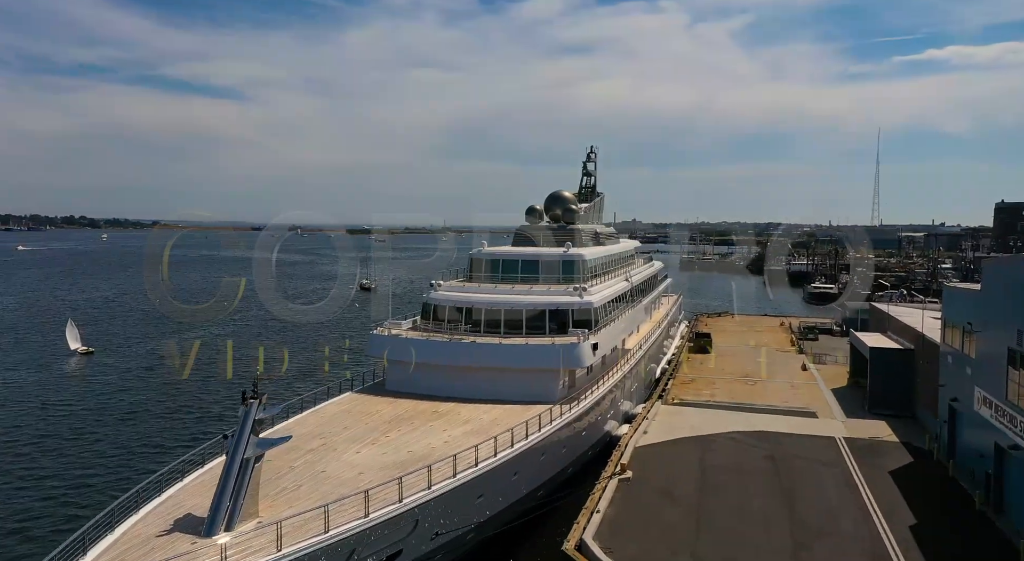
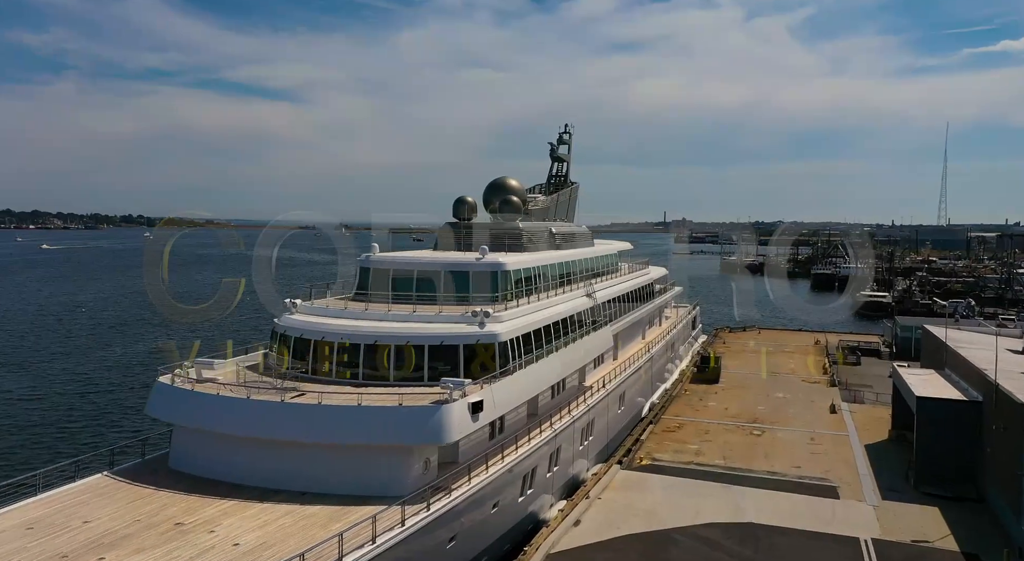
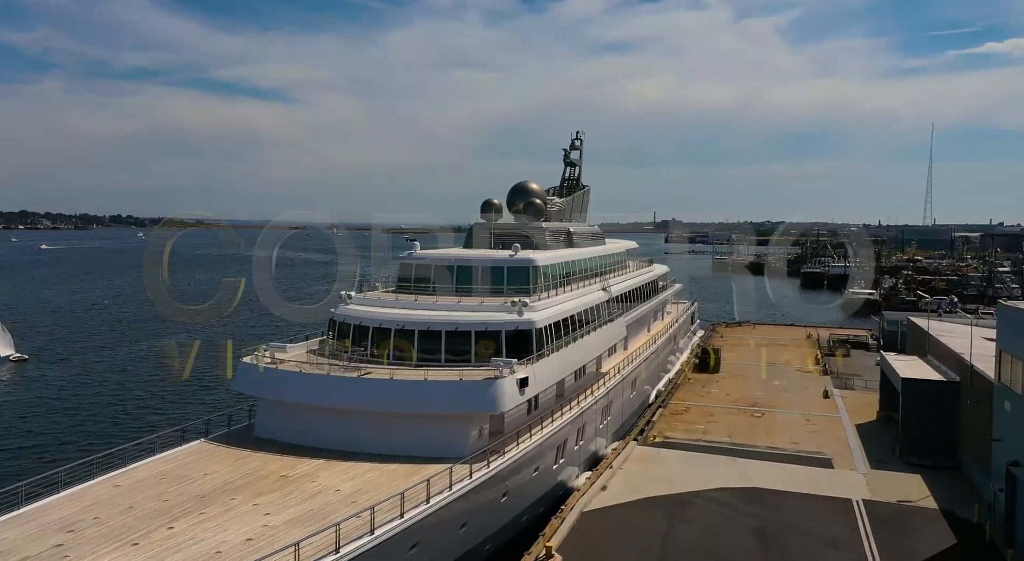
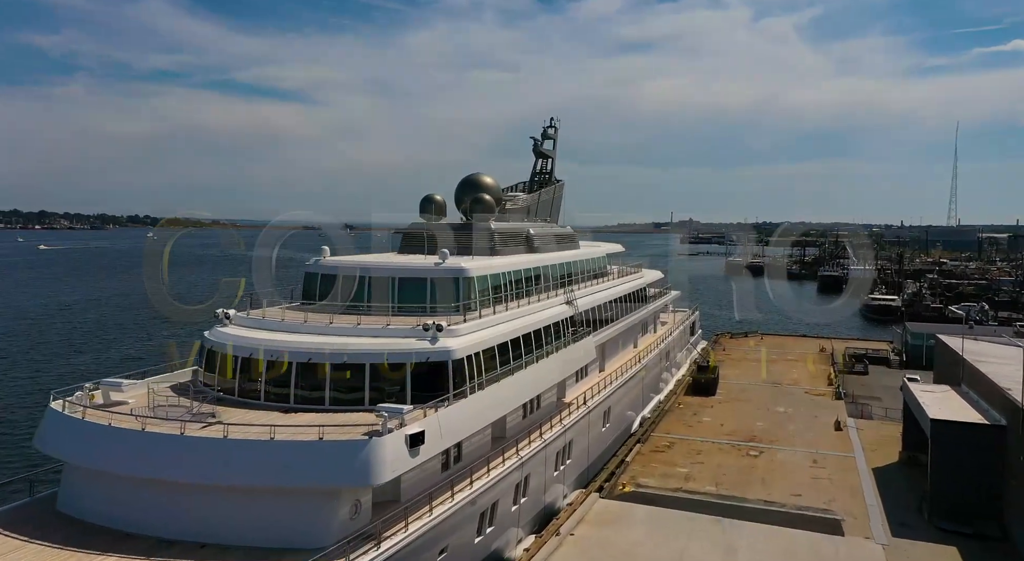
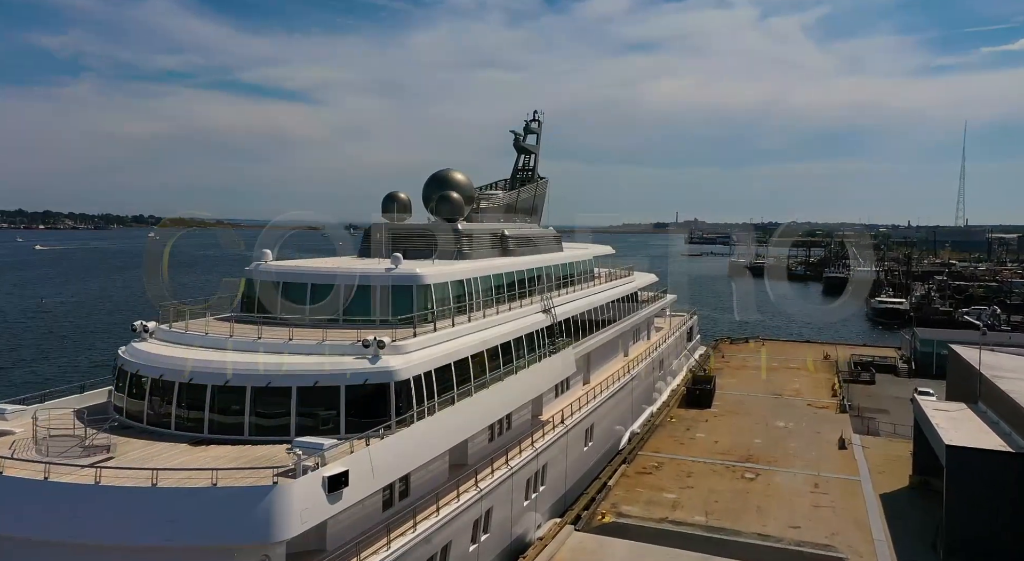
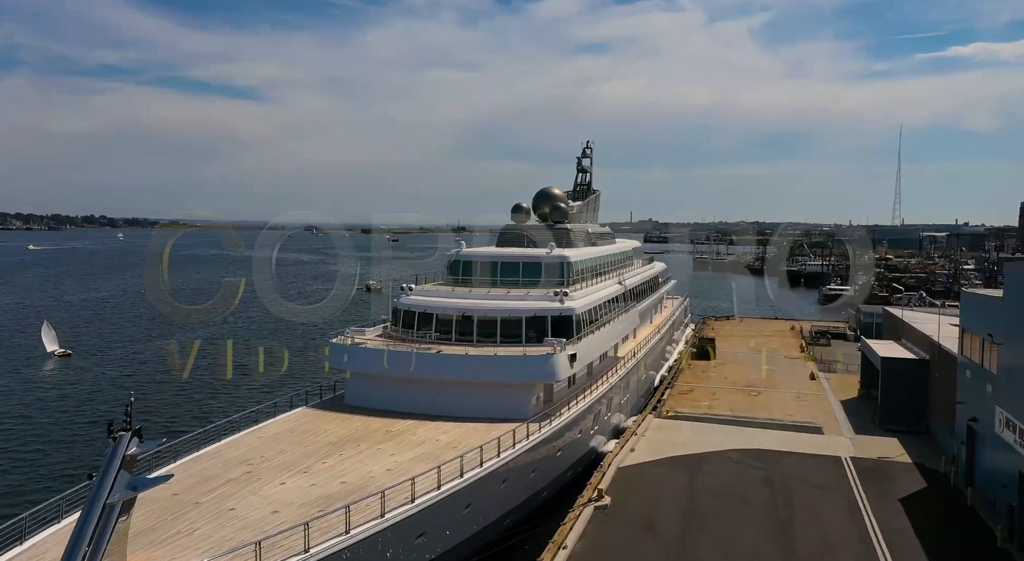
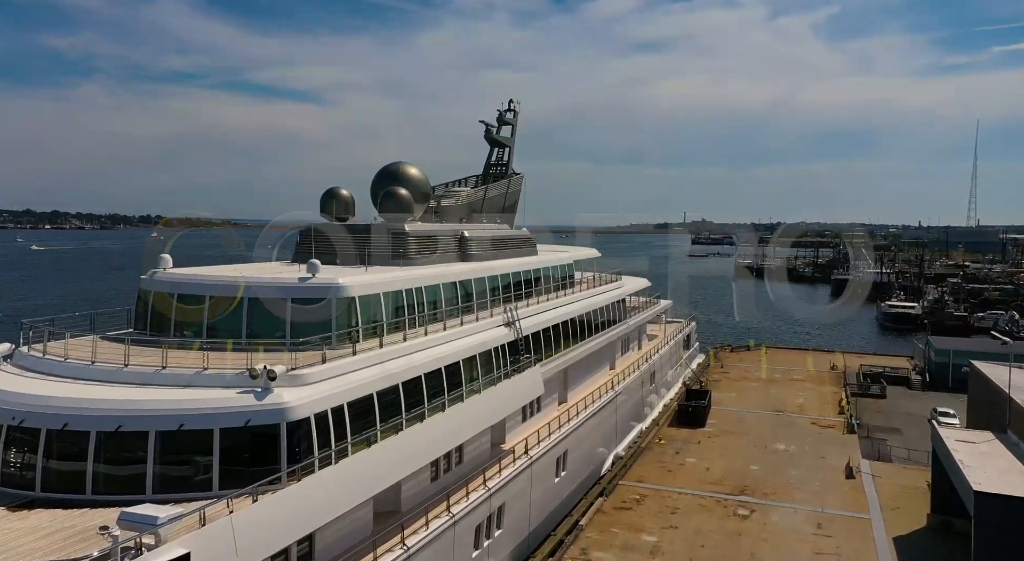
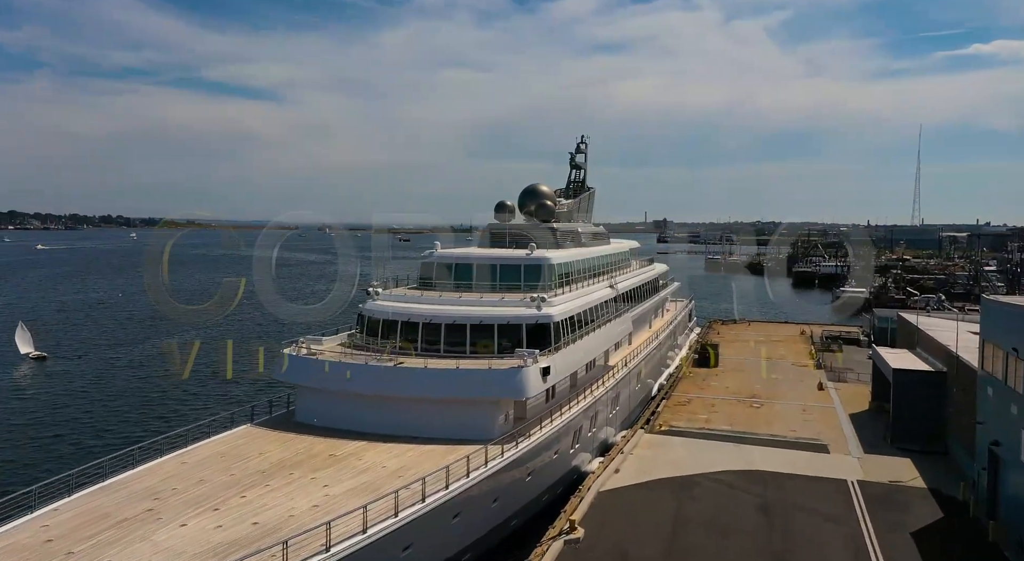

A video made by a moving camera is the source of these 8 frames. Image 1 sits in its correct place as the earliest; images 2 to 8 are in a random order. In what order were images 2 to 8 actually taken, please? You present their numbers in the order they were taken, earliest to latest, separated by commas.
6, 8, 3, 2, 4, 5, 7
